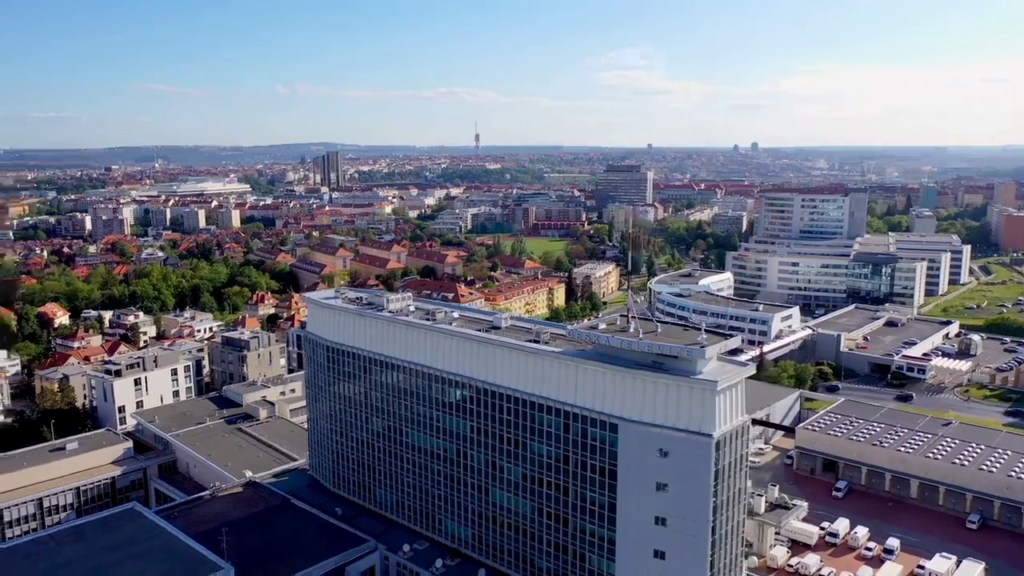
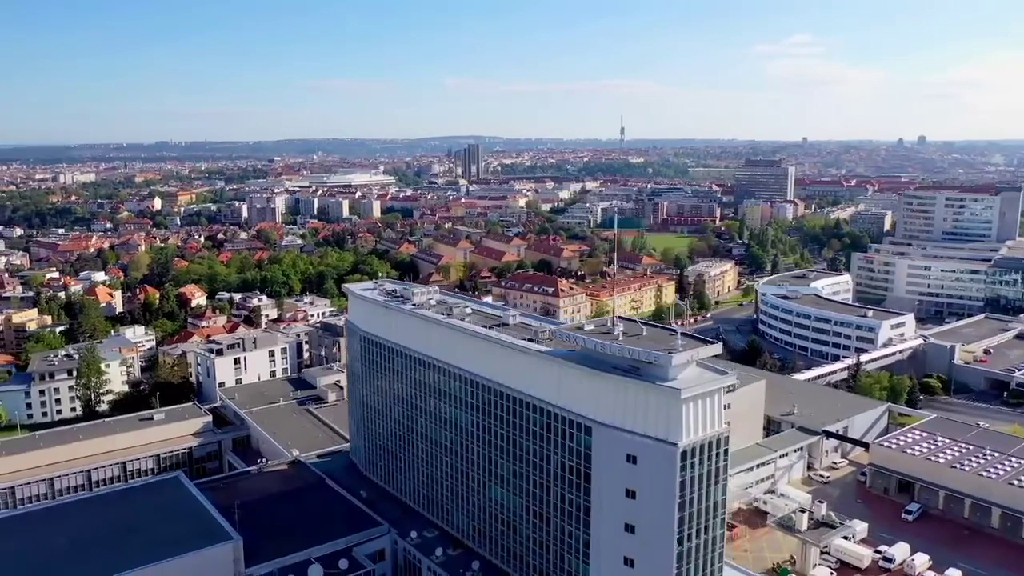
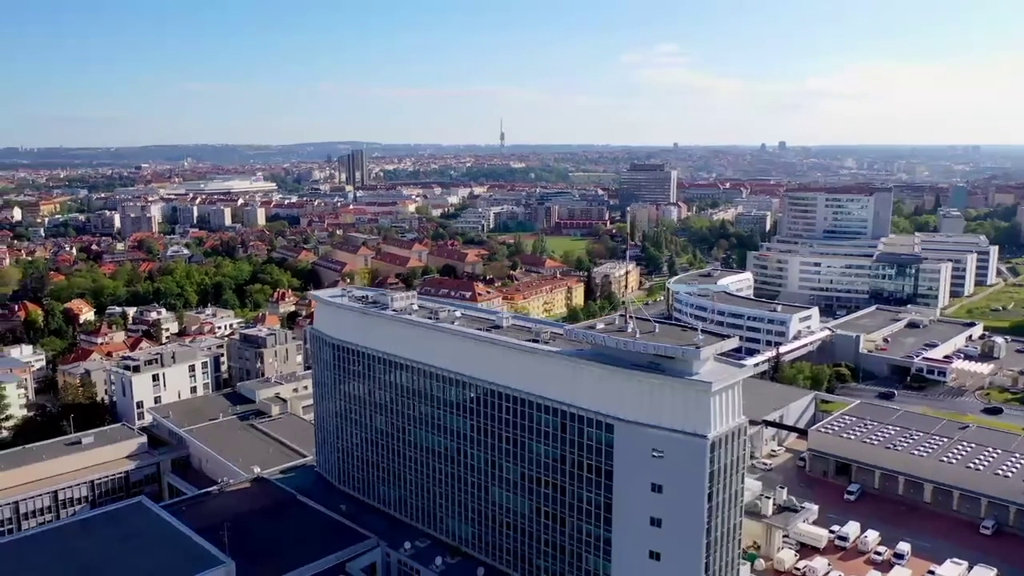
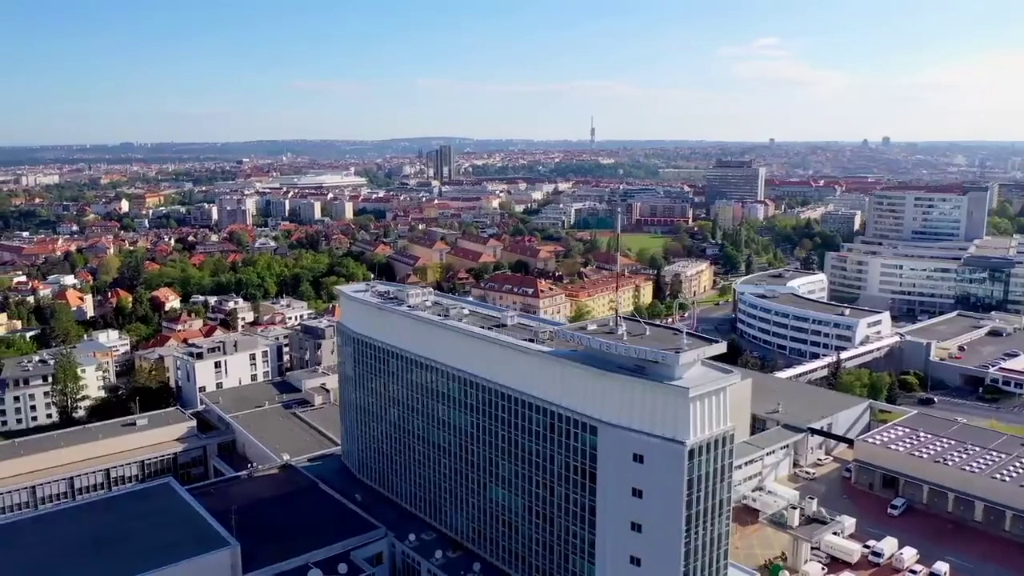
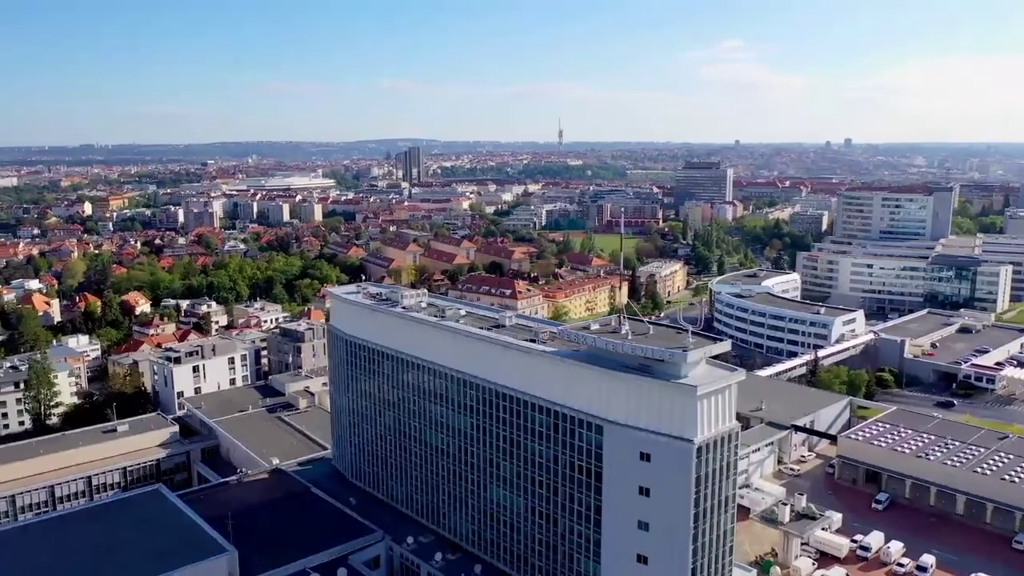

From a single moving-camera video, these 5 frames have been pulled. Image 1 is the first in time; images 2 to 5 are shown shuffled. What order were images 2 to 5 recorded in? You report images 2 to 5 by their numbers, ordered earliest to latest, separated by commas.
3, 5, 4, 2
